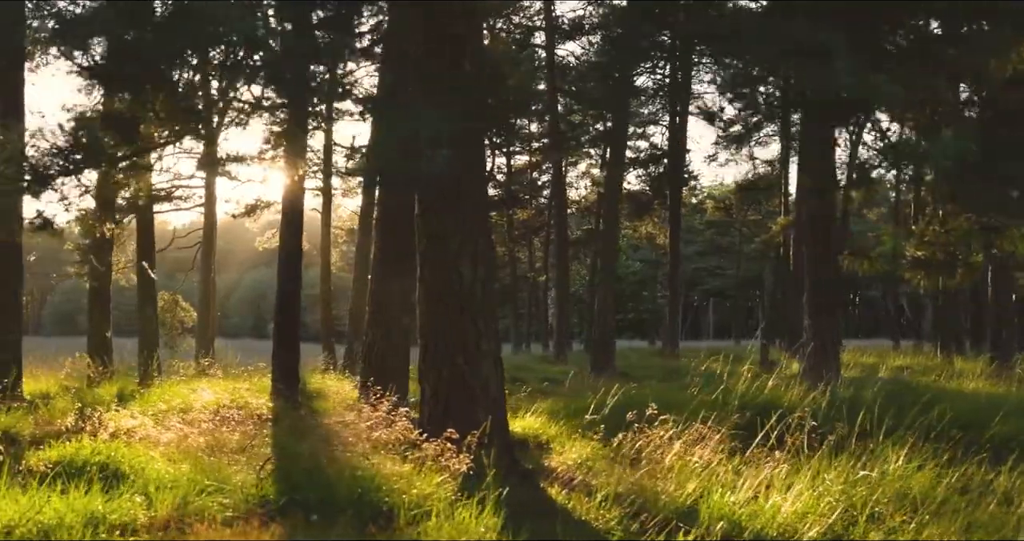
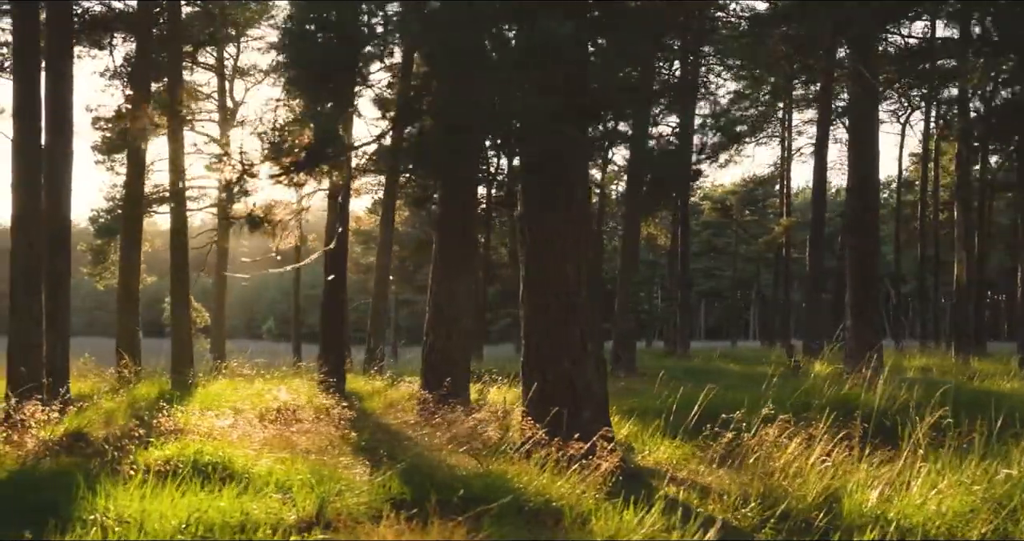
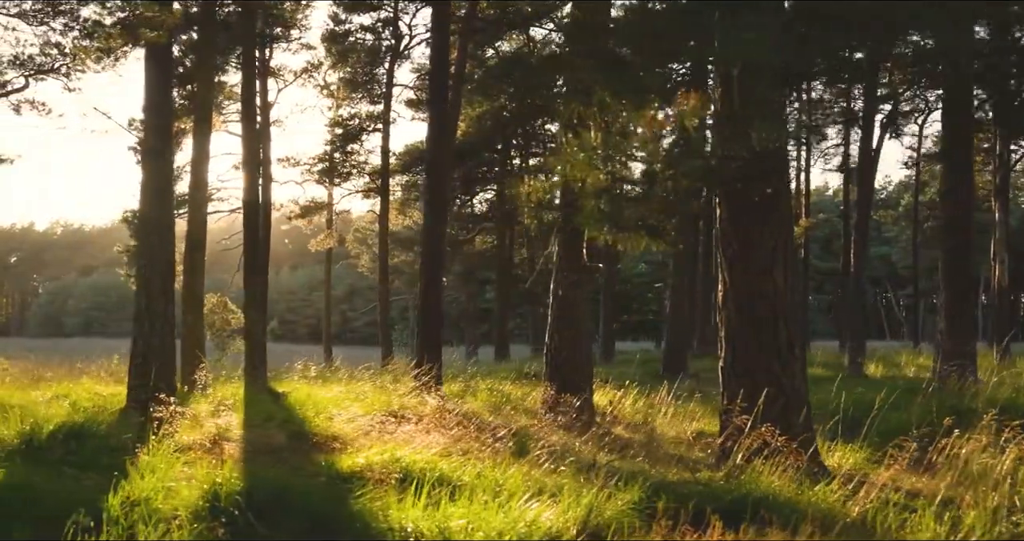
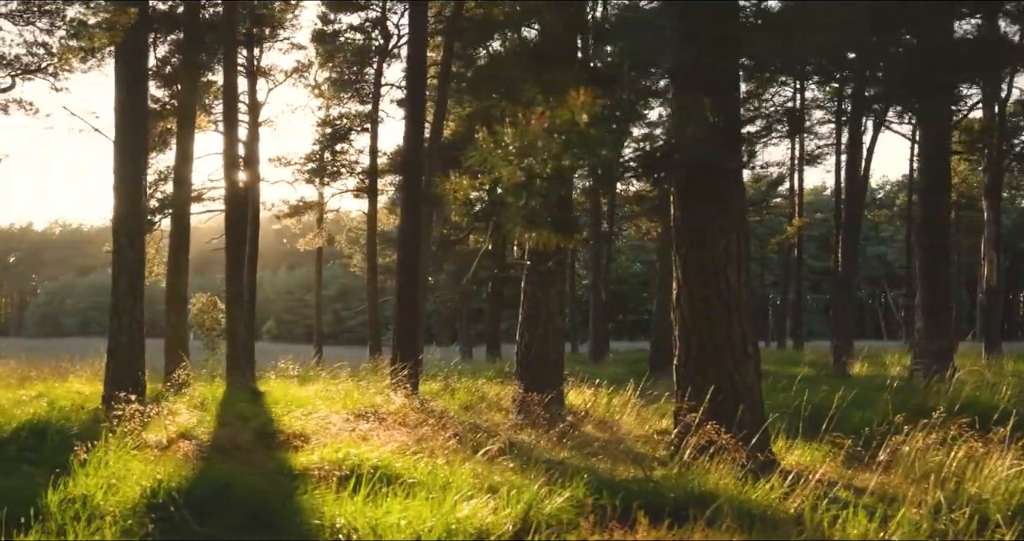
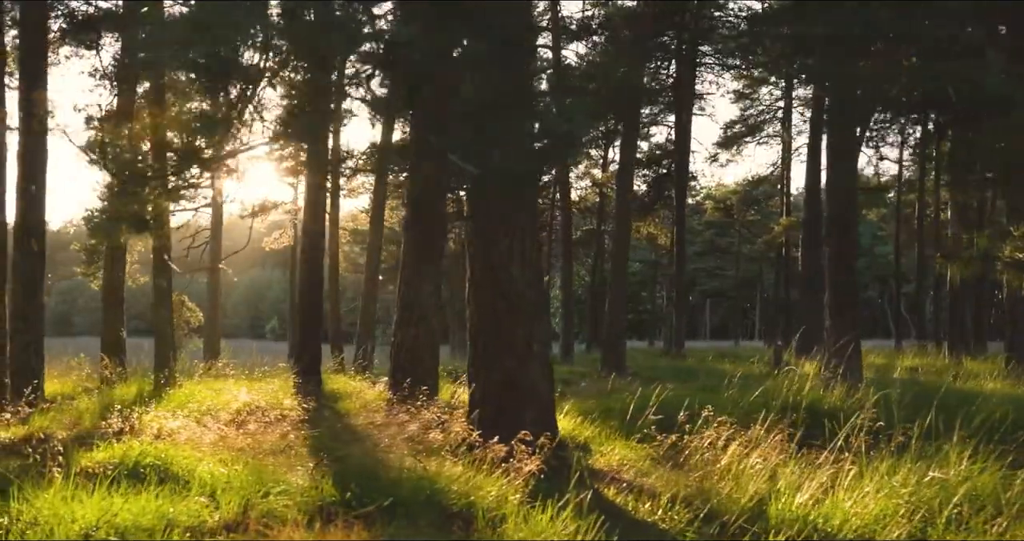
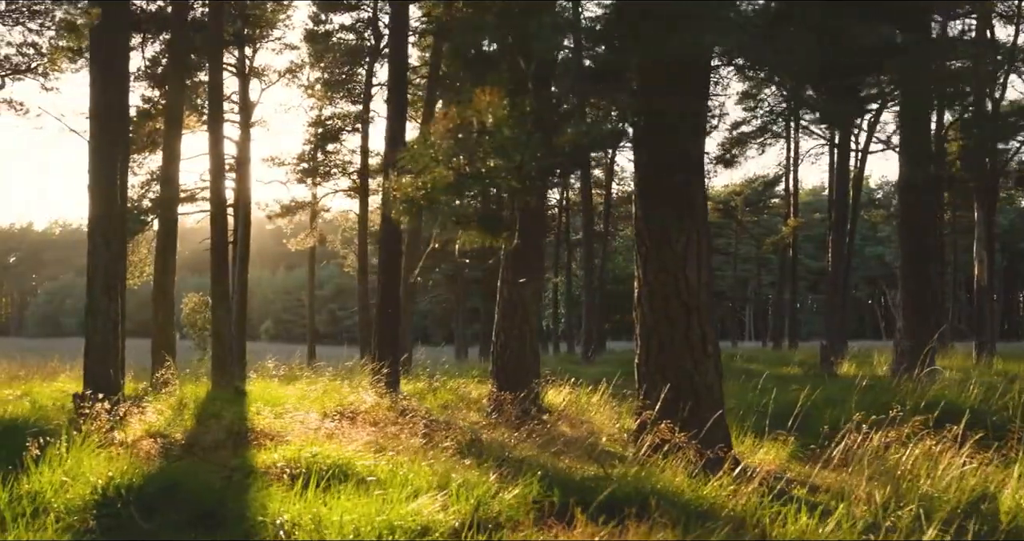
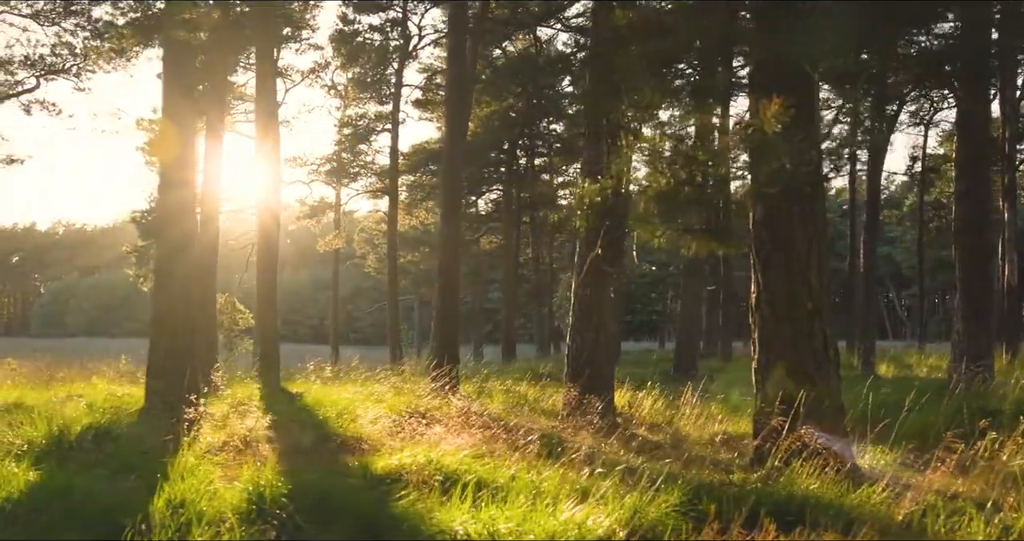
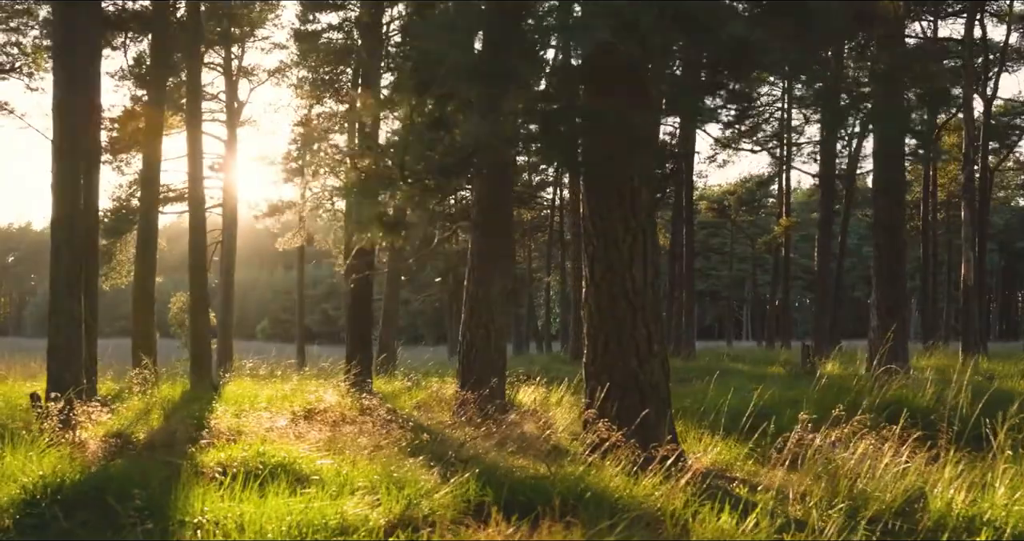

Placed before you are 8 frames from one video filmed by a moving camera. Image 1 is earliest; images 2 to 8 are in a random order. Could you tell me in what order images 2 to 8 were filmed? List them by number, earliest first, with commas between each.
5, 2, 8, 6, 4, 3, 7
